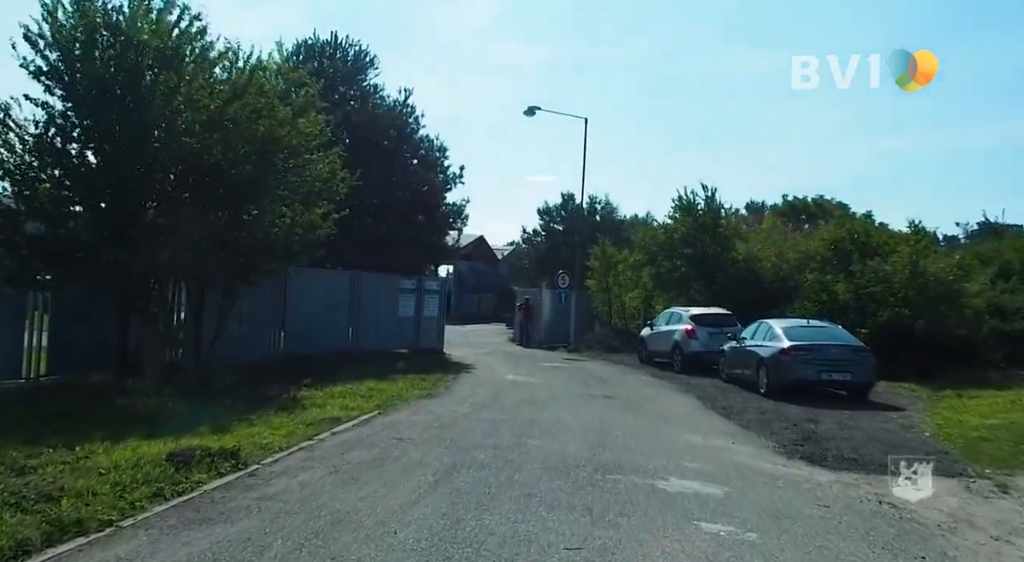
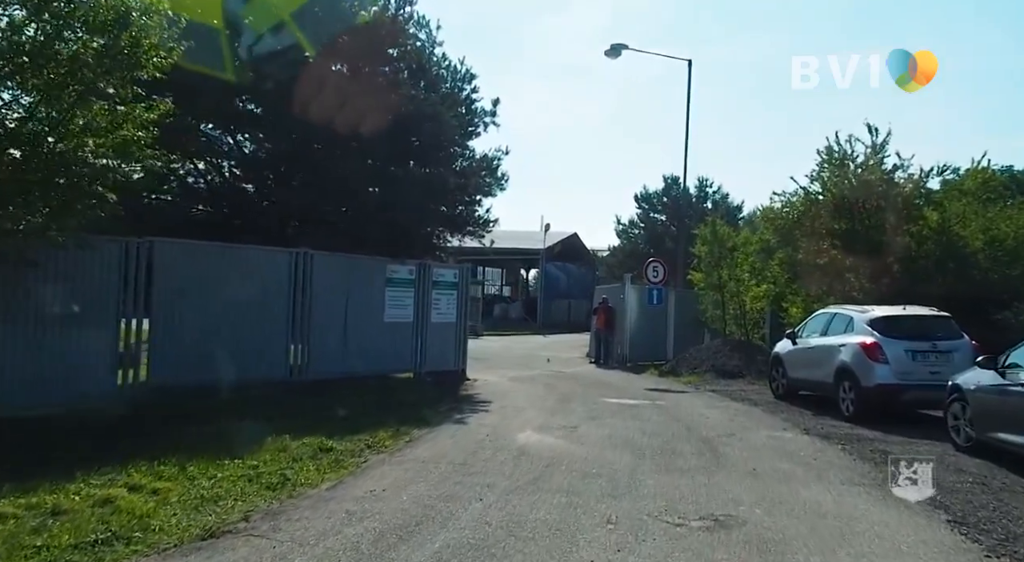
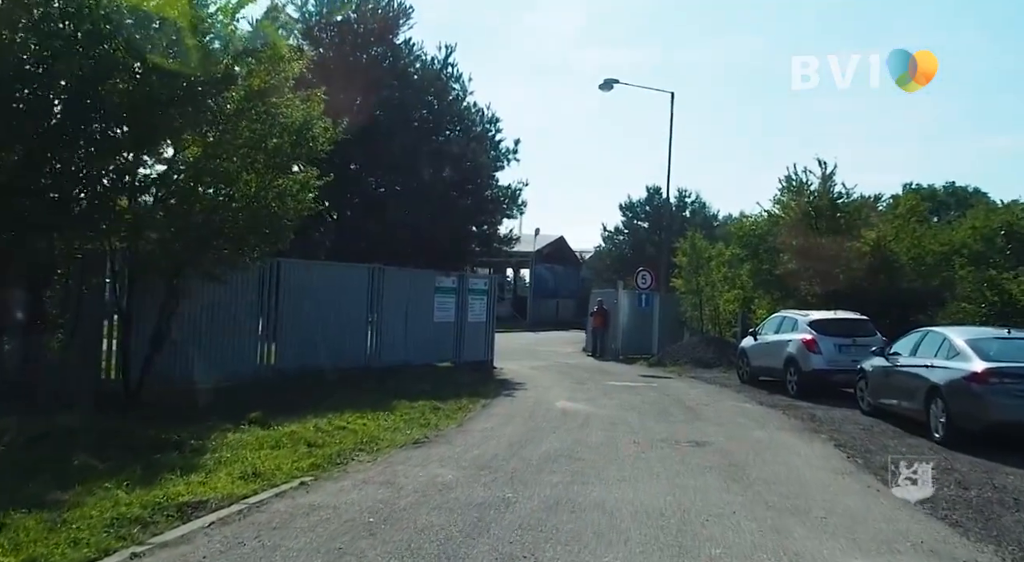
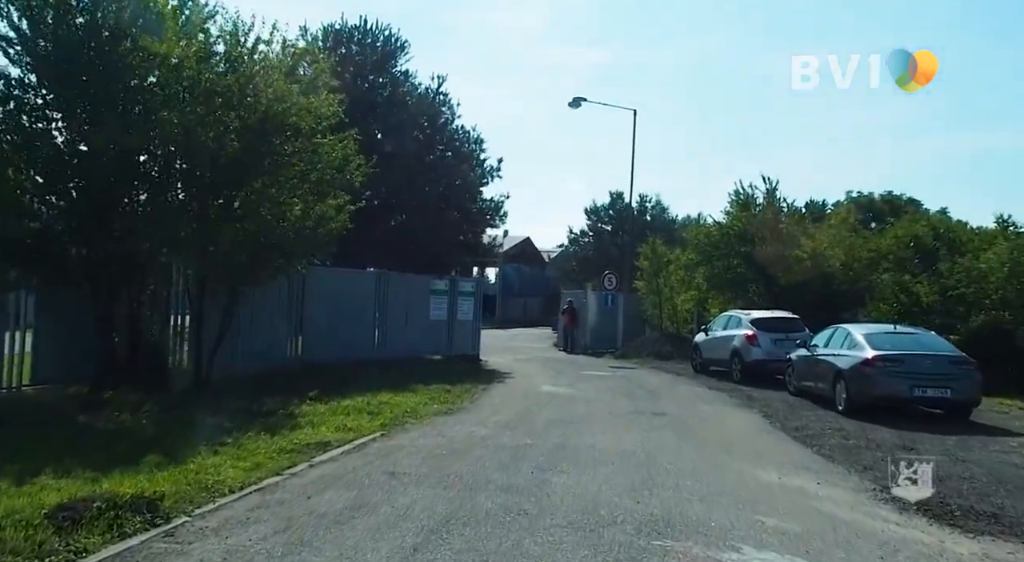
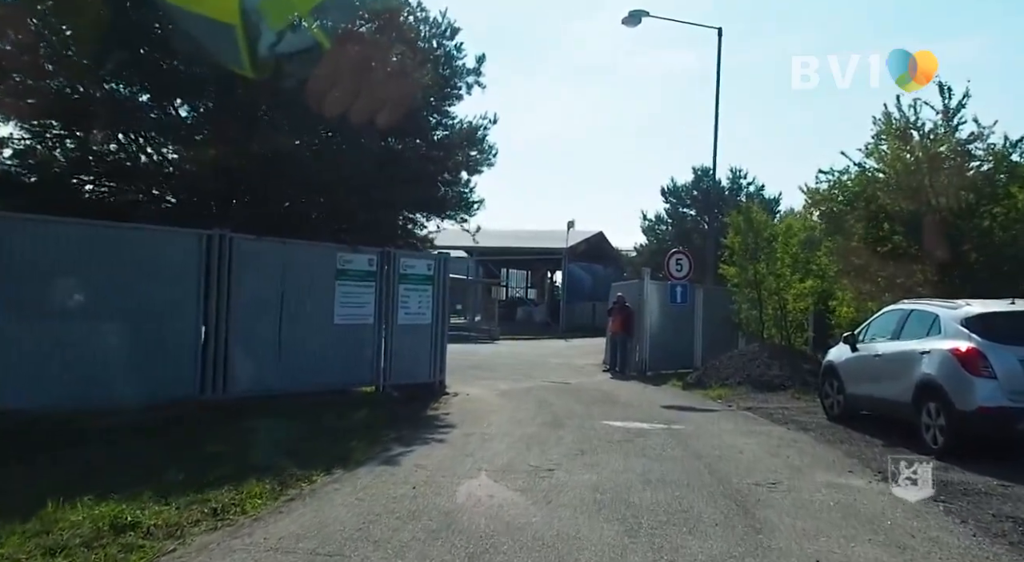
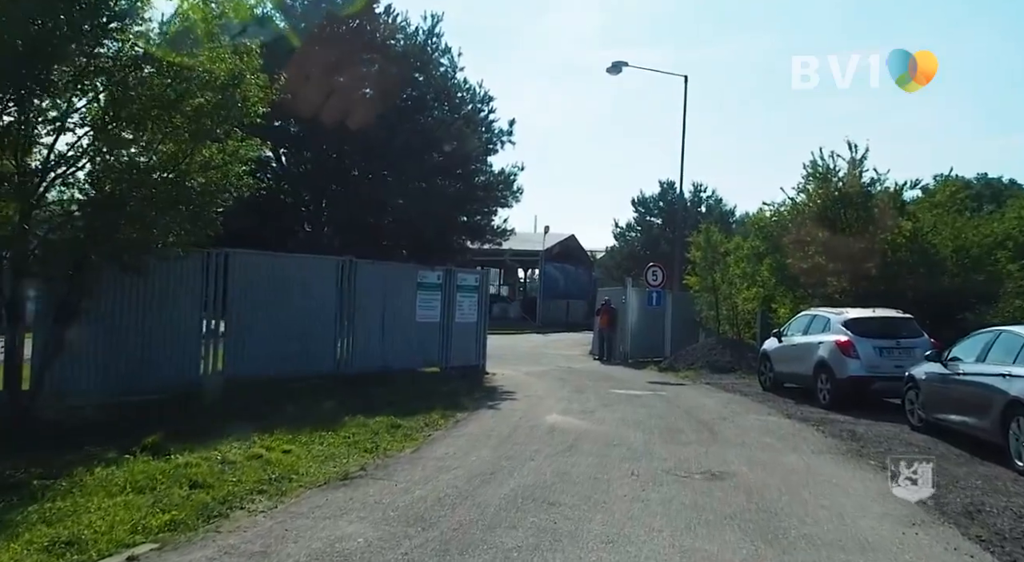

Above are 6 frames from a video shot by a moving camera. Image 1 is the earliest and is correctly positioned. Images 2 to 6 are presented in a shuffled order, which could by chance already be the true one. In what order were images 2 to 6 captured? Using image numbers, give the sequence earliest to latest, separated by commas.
4, 3, 6, 2, 5
